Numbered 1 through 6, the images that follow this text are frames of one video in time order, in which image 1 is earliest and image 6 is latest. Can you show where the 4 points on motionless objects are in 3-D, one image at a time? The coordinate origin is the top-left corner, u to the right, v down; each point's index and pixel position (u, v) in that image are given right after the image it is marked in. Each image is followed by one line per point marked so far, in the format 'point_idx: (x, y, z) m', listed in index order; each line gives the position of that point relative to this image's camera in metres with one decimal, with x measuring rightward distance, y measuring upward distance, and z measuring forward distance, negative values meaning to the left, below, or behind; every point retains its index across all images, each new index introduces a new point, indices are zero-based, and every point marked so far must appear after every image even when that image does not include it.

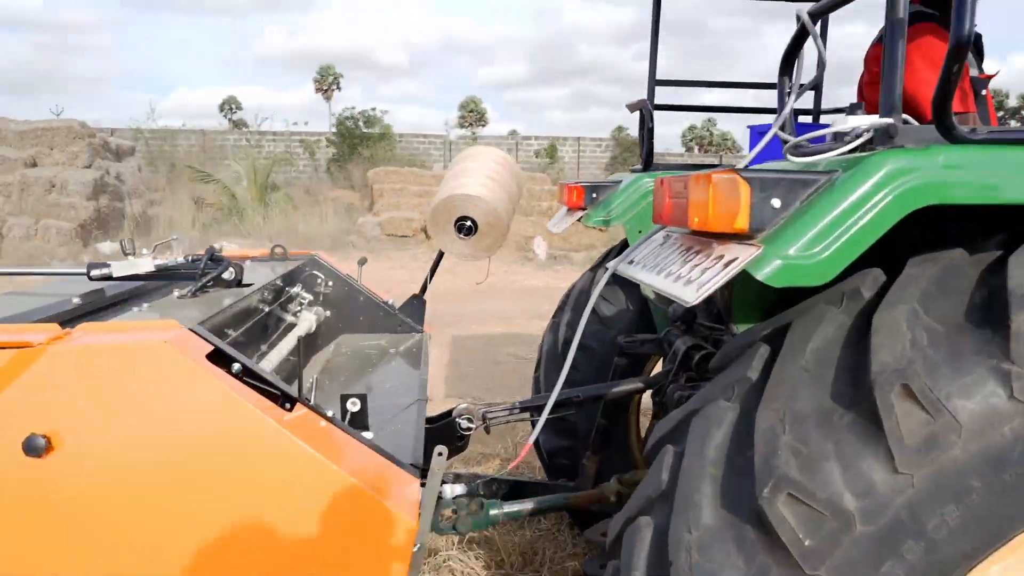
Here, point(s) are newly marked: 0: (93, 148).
0: (-6.4, +2.2, +11.6) m
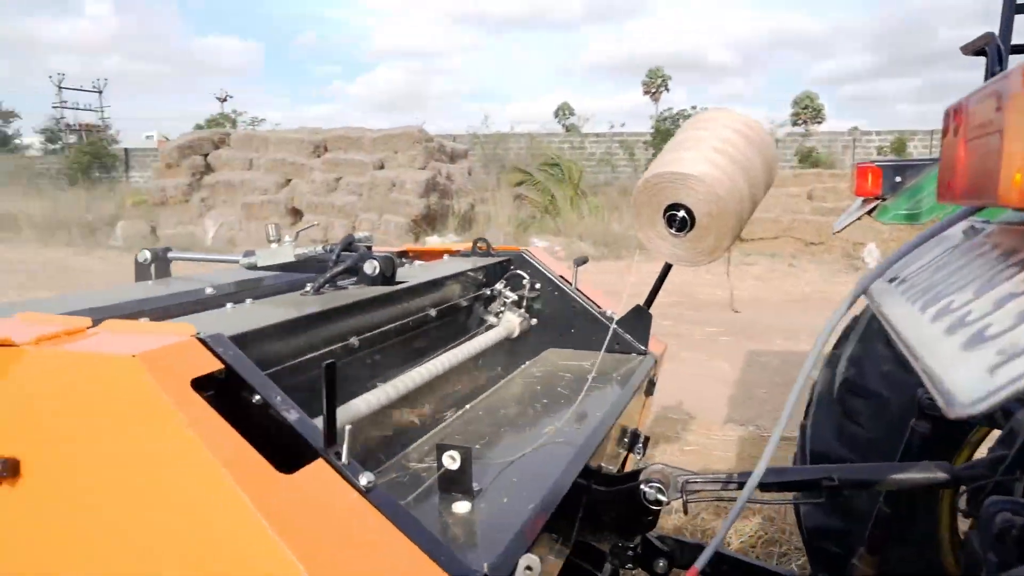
0: (-1.4, +2.4, +12.6) m
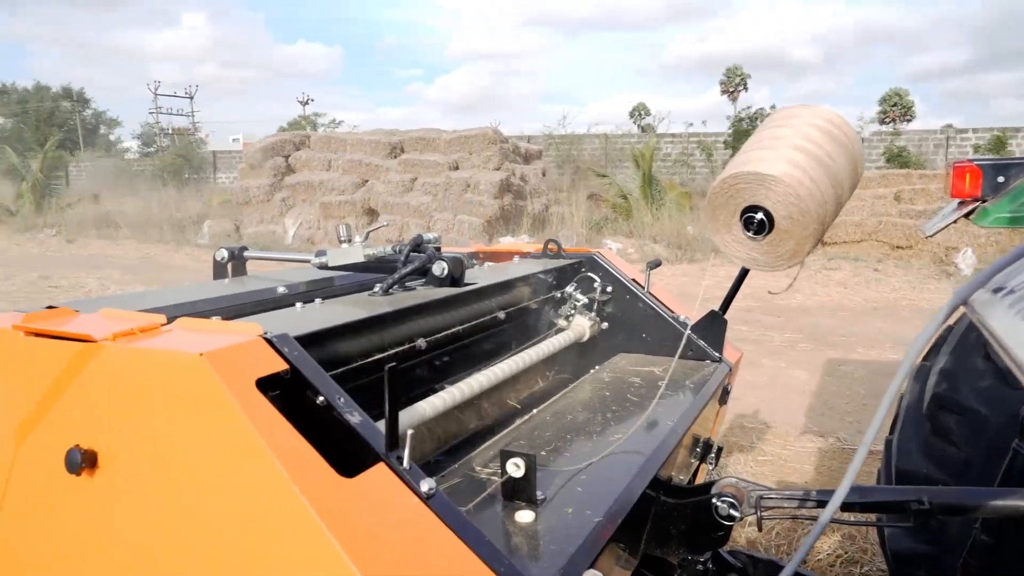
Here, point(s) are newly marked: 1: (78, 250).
0: (-0.1, +2.3, +12.6) m
1: (-8.1, +0.7, +13.5) m
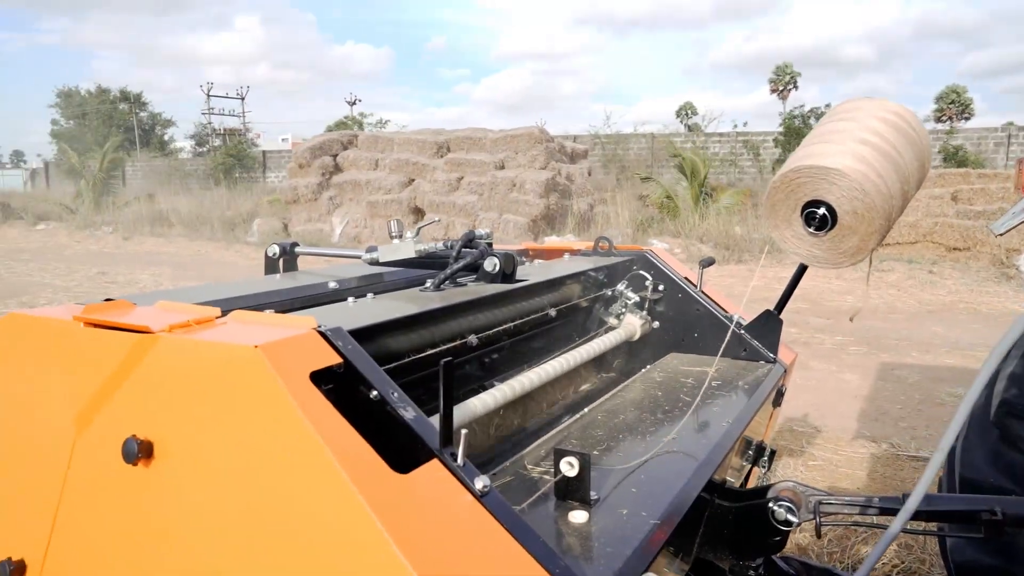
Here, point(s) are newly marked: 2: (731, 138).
0: (+0.7, +2.4, +12.6) m
1: (-7.3, +0.8, +14.0) m
2: (+5.1, +3.5, +16.8) m
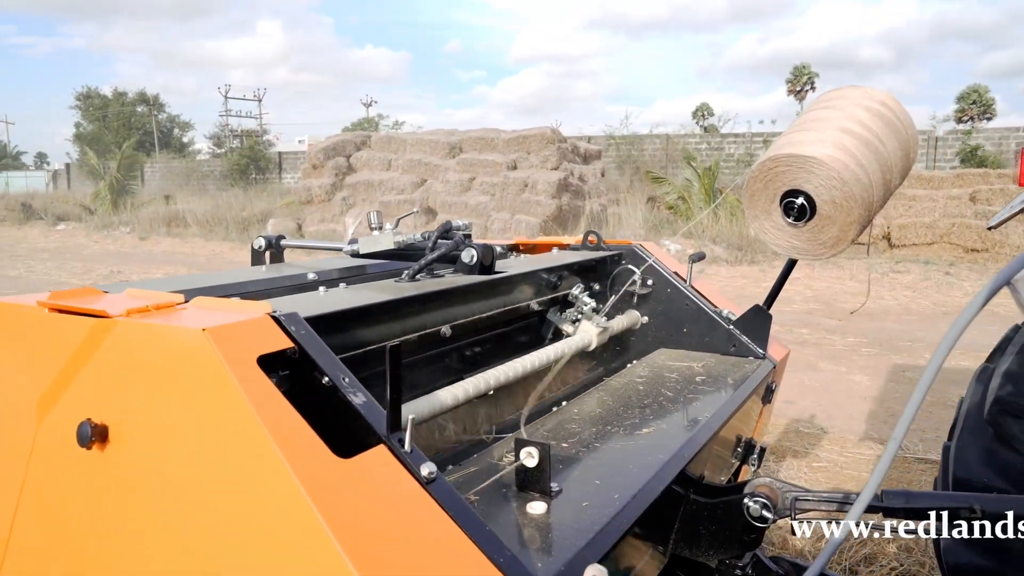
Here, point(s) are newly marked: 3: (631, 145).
0: (+0.8, +2.4, +12.5) m
1: (-7.1, +0.8, +14.1) m
2: (+5.3, +3.5, +16.7) m
3: (+2.6, +3.2, +16.2) m
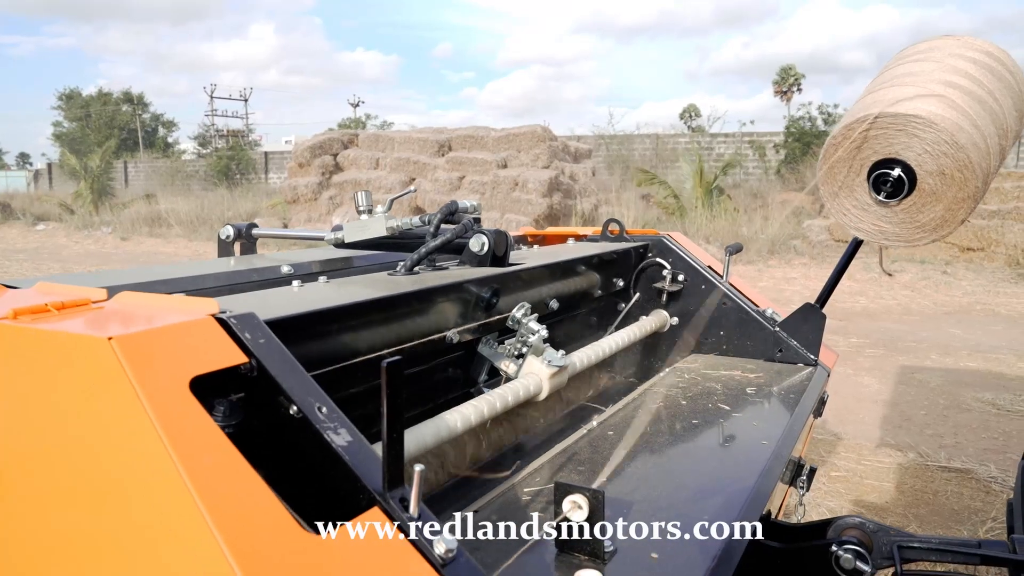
0: (+0.7, +2.4, +12.2) m
1: (-7.2, +0.8, +13.7) m
2: (+5.1, +3.5, +16.4) m
3: (+2.4, +3.2, +15.9) m
